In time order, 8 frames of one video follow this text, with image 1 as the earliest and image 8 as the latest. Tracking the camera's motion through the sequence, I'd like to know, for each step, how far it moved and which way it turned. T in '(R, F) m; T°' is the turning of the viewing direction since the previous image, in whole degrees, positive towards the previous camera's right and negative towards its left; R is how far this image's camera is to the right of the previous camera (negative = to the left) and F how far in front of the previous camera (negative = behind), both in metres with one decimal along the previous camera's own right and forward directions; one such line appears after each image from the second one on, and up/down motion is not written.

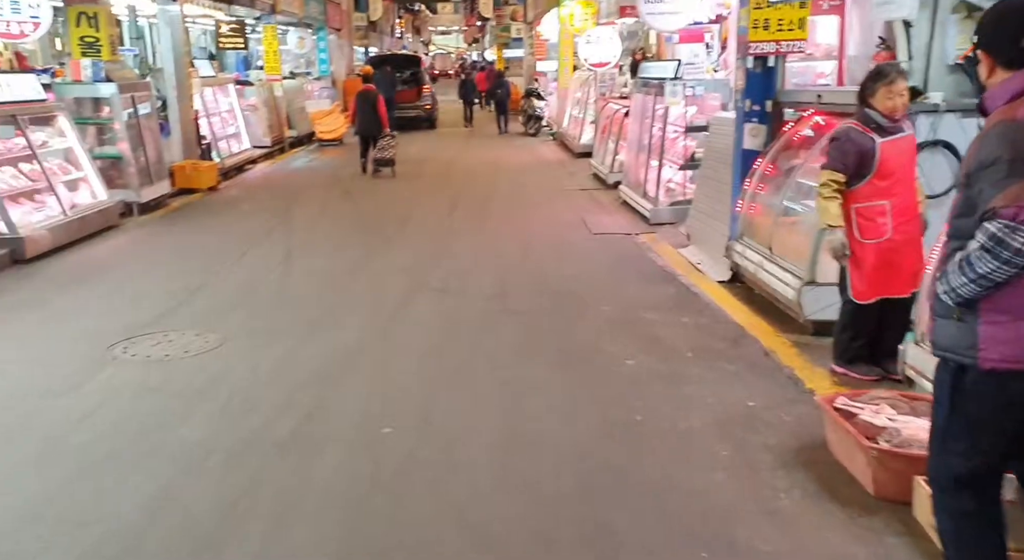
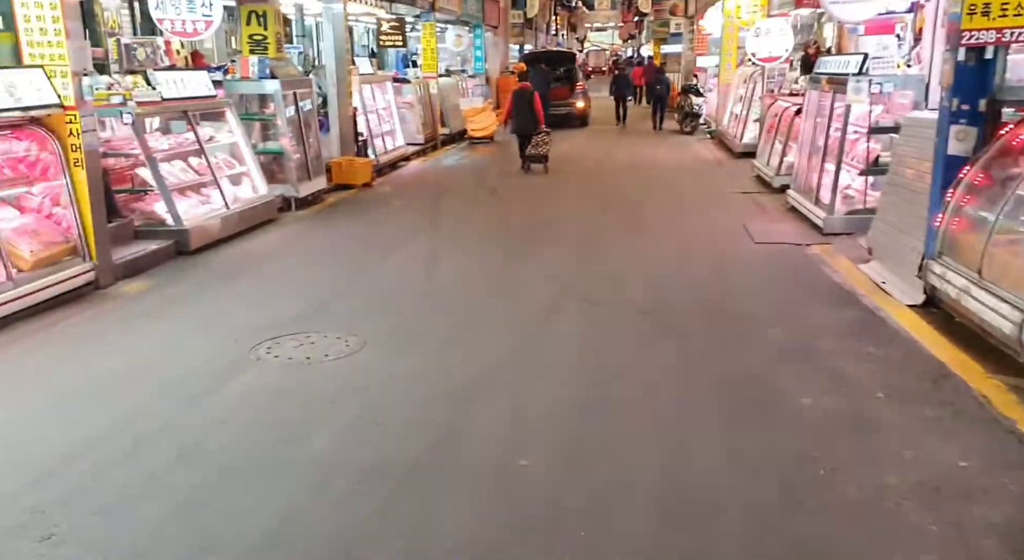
(-0.1, +0.4) m; -10°
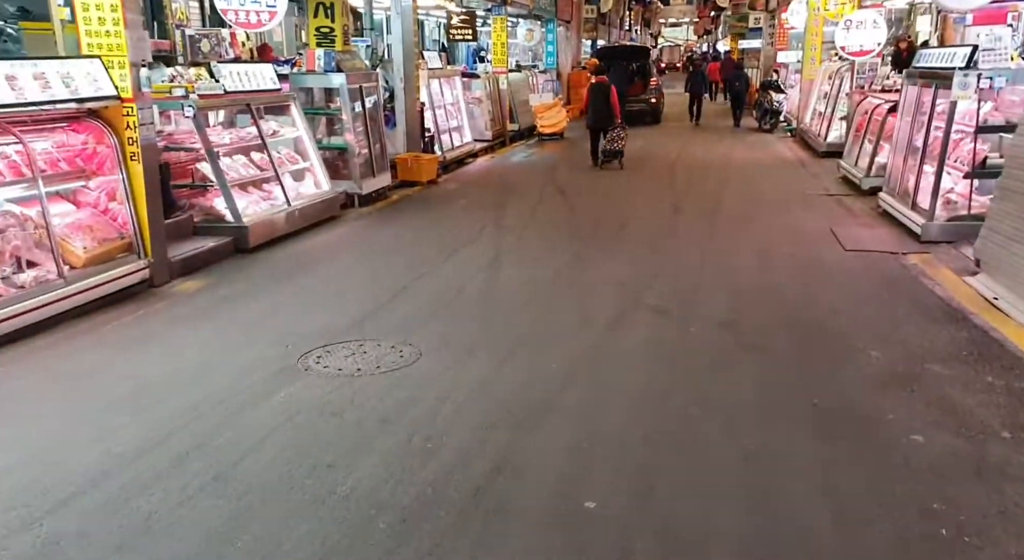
(0.0, +0.4) m; -4°
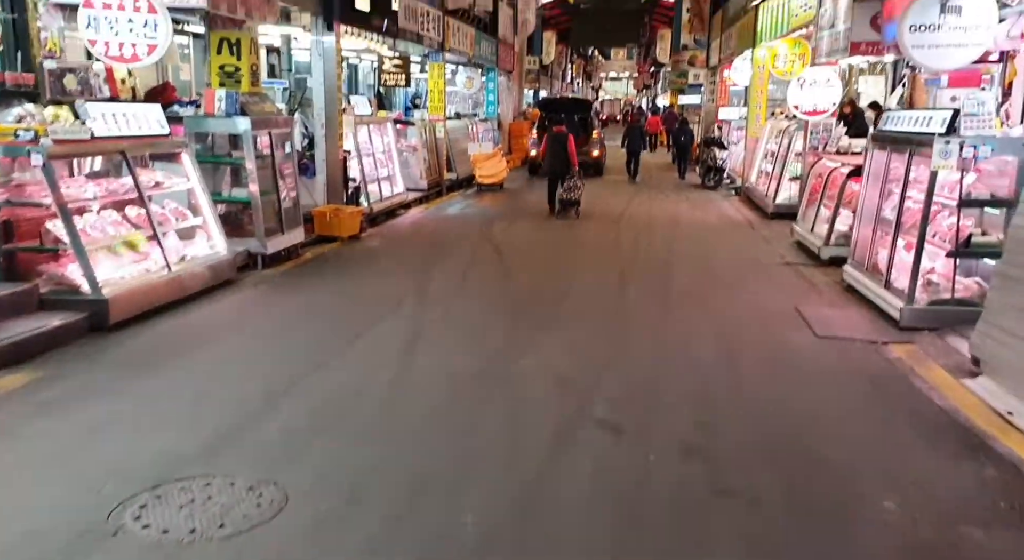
(+0.1, +1.1) m; +4°
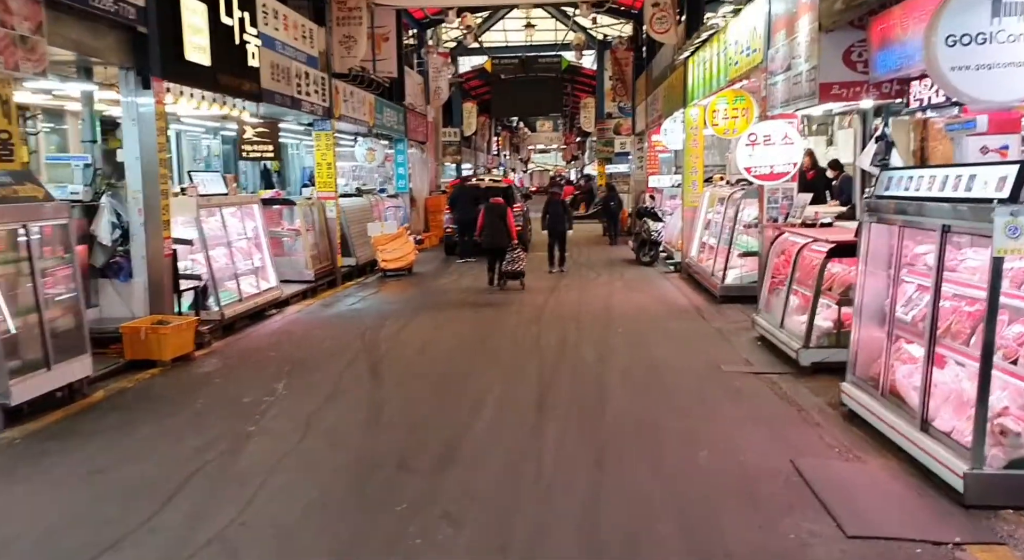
(+0.5, +2.6) m; +4°
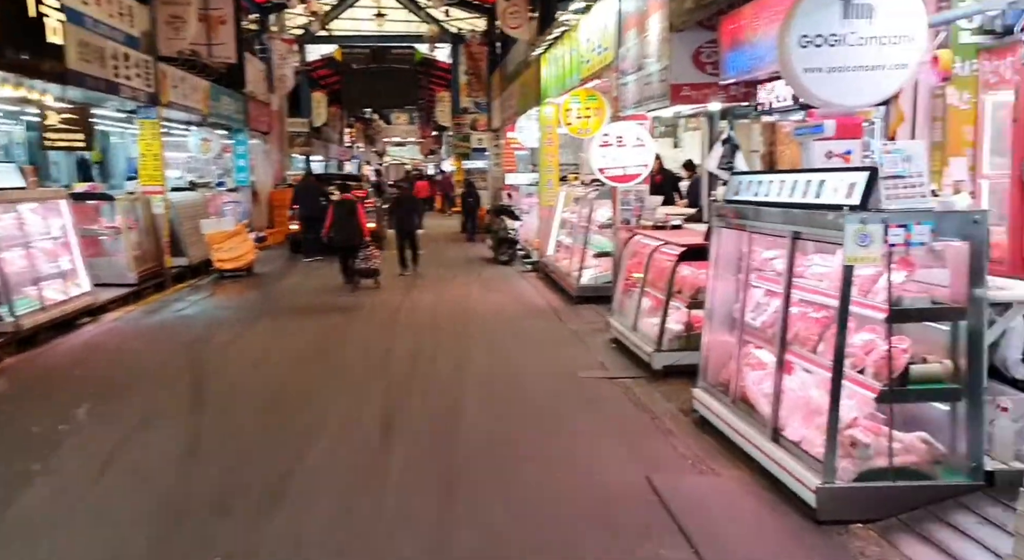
(+0.1, +0.4) m; +9°
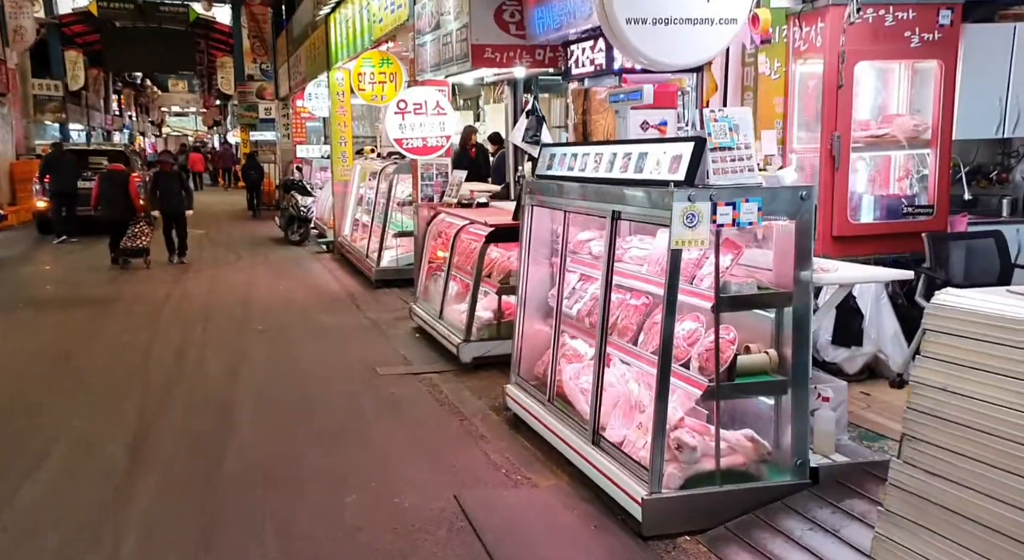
(+0.1, +0.8) m; +13°
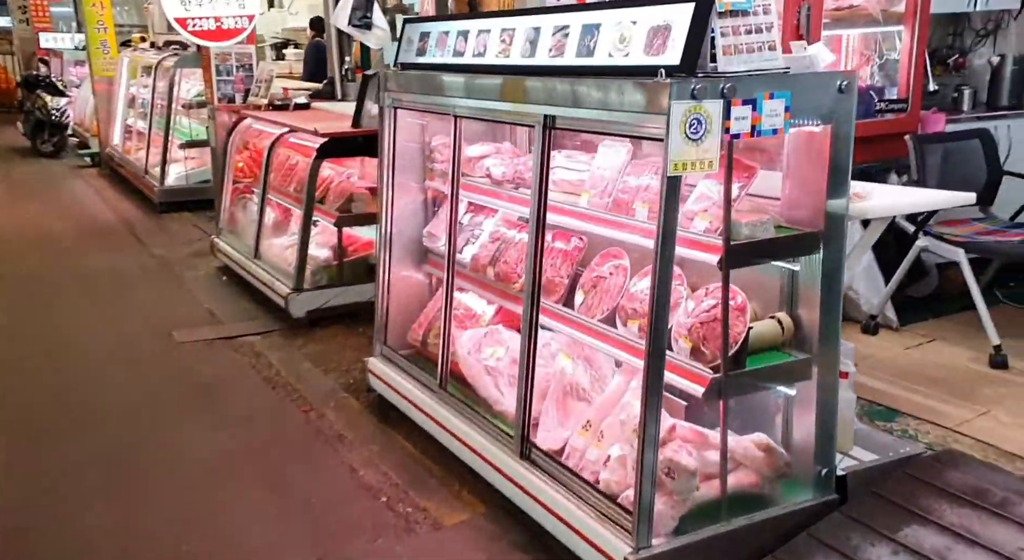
(-0.3, +1.6) m; +13°
